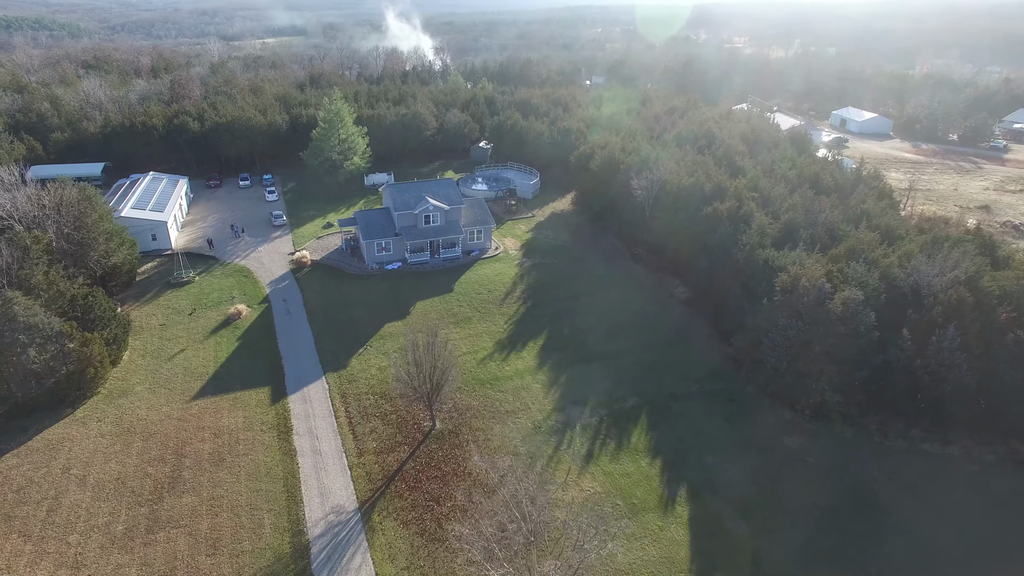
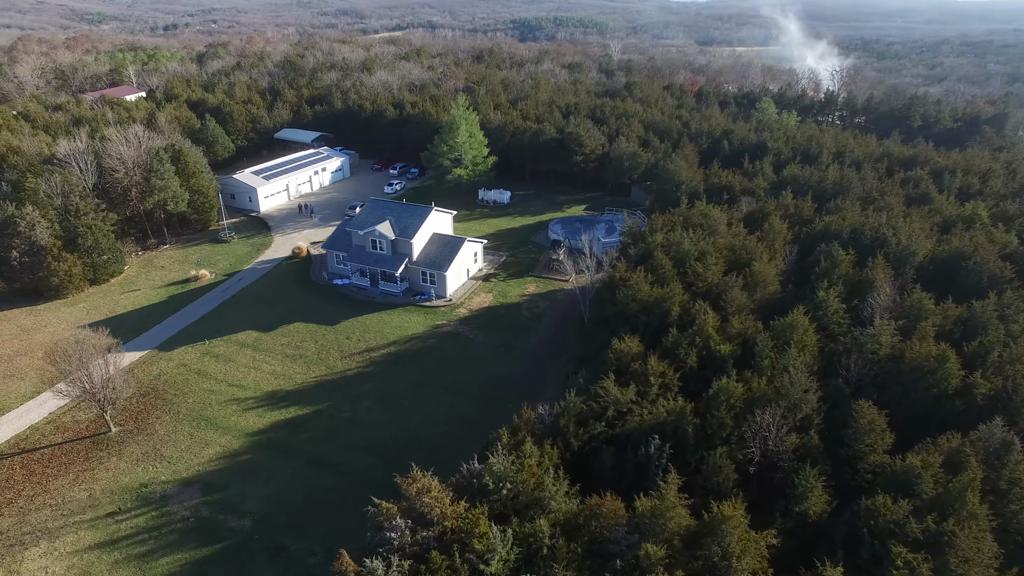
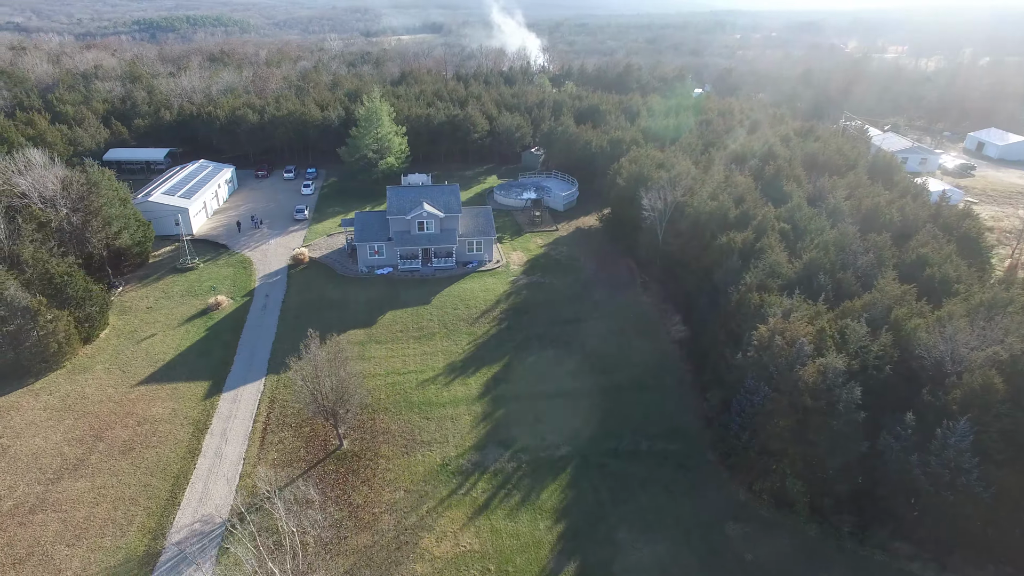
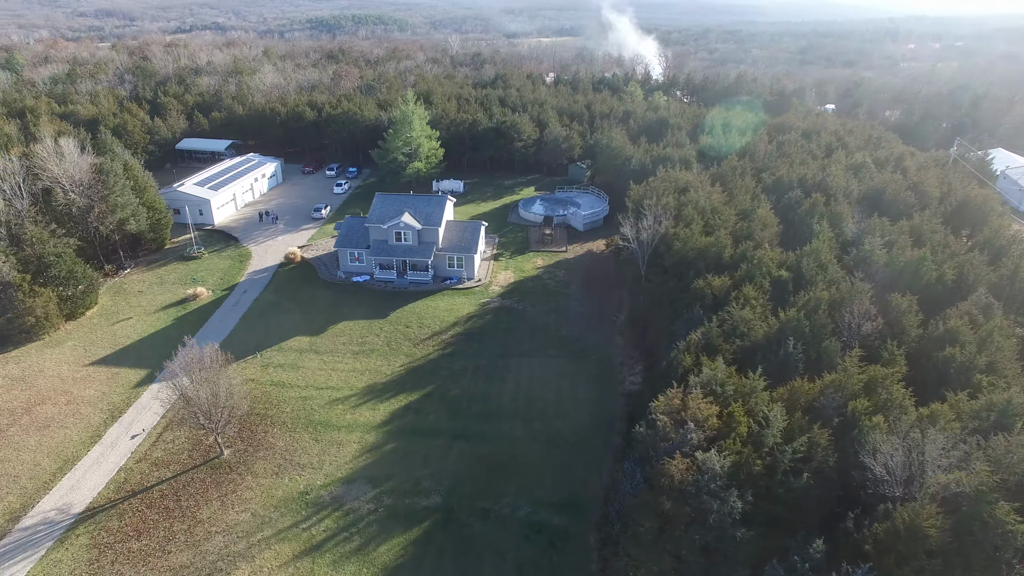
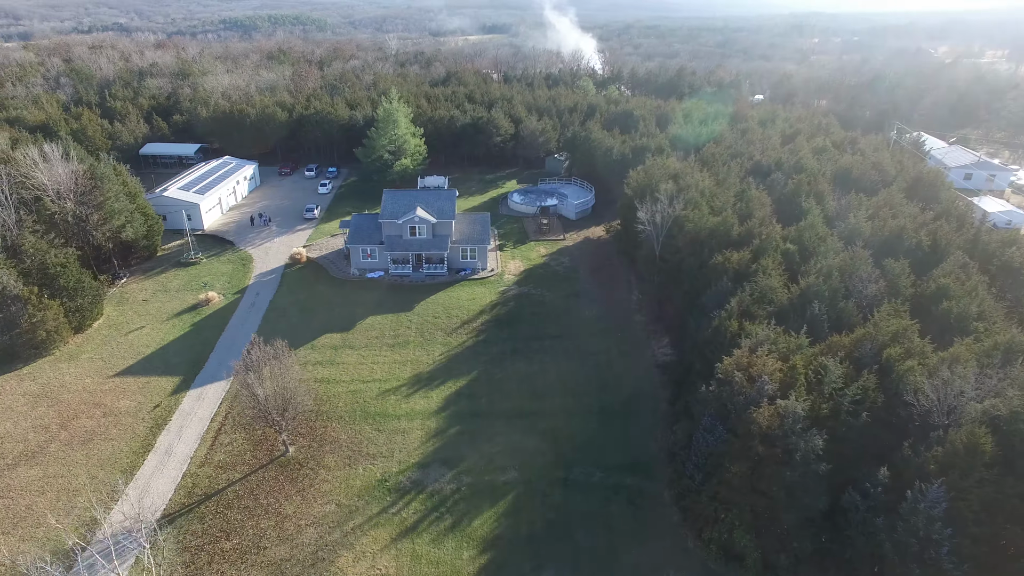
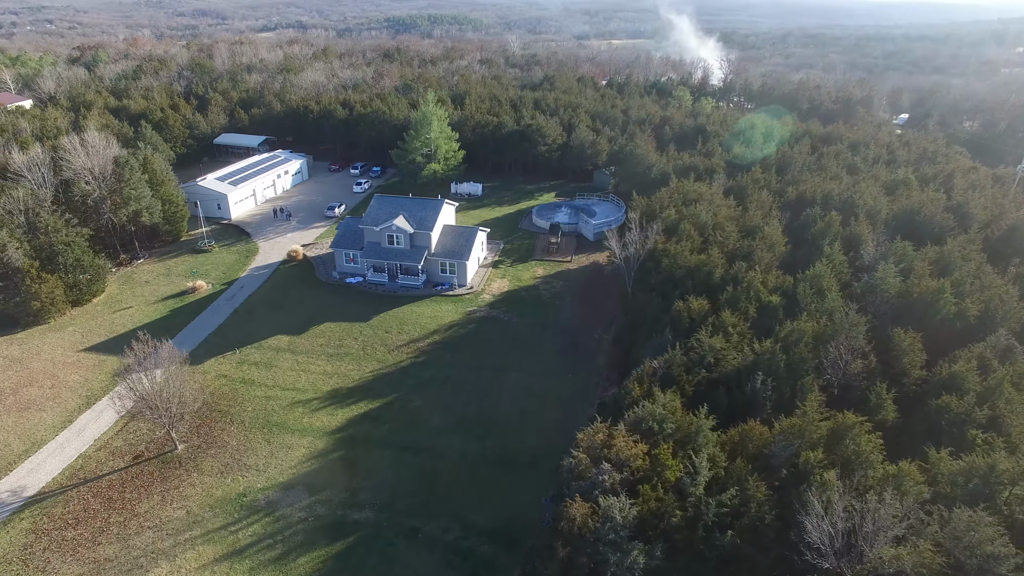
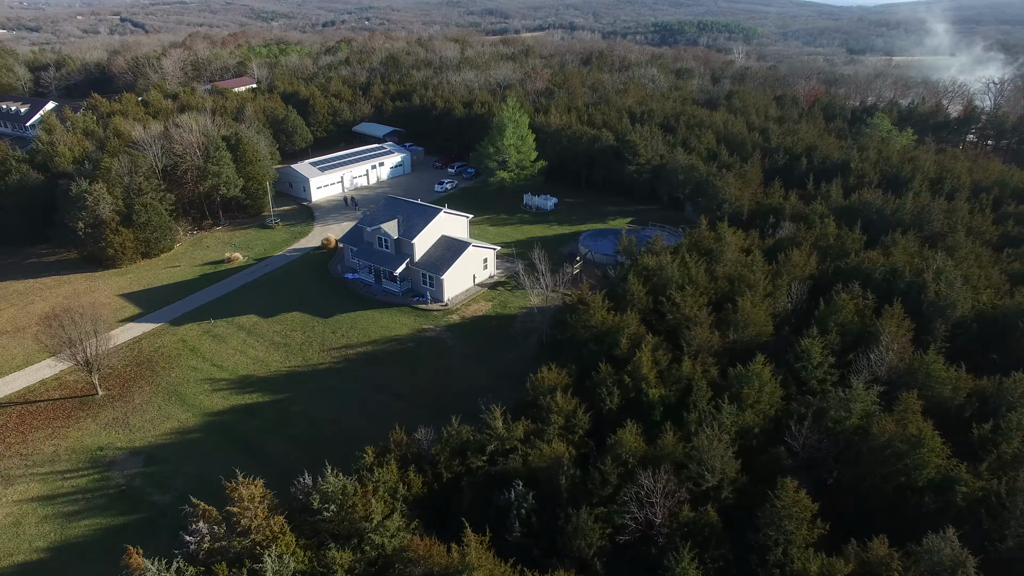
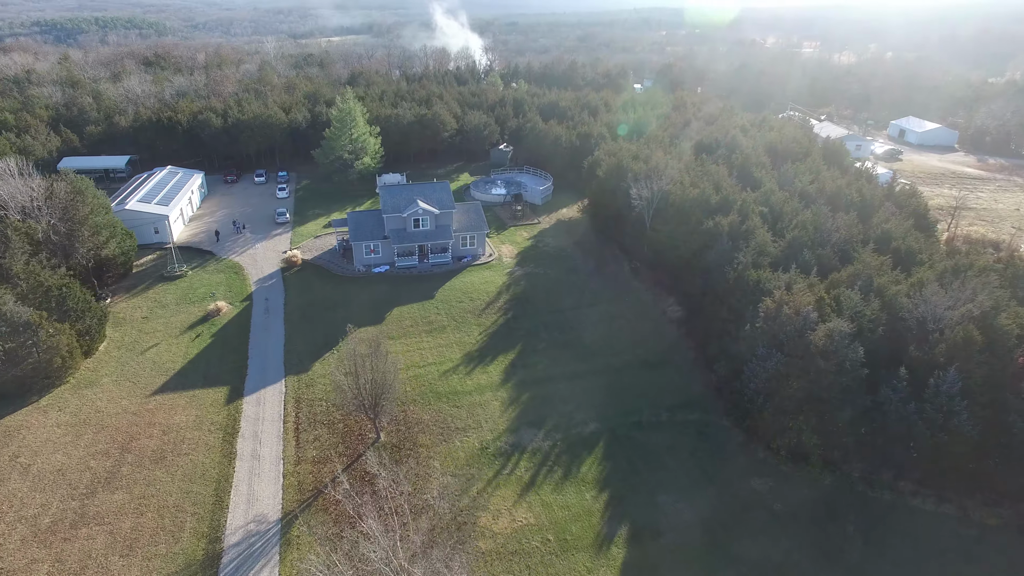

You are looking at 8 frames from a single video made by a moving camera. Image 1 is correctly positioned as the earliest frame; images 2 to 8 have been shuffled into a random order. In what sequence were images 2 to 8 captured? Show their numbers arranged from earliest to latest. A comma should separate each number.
8, 3, 5, 4, 6, 2, 7
